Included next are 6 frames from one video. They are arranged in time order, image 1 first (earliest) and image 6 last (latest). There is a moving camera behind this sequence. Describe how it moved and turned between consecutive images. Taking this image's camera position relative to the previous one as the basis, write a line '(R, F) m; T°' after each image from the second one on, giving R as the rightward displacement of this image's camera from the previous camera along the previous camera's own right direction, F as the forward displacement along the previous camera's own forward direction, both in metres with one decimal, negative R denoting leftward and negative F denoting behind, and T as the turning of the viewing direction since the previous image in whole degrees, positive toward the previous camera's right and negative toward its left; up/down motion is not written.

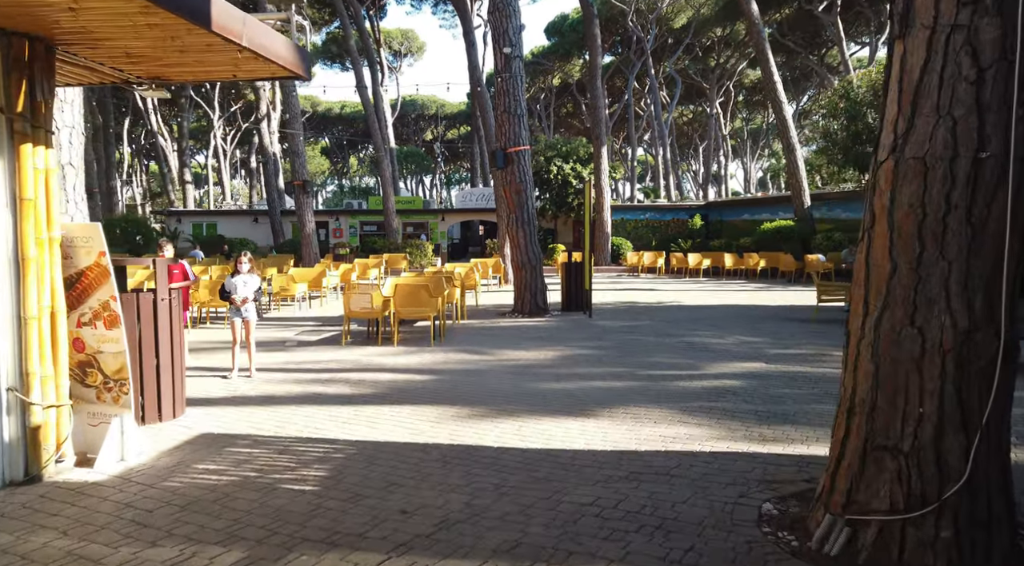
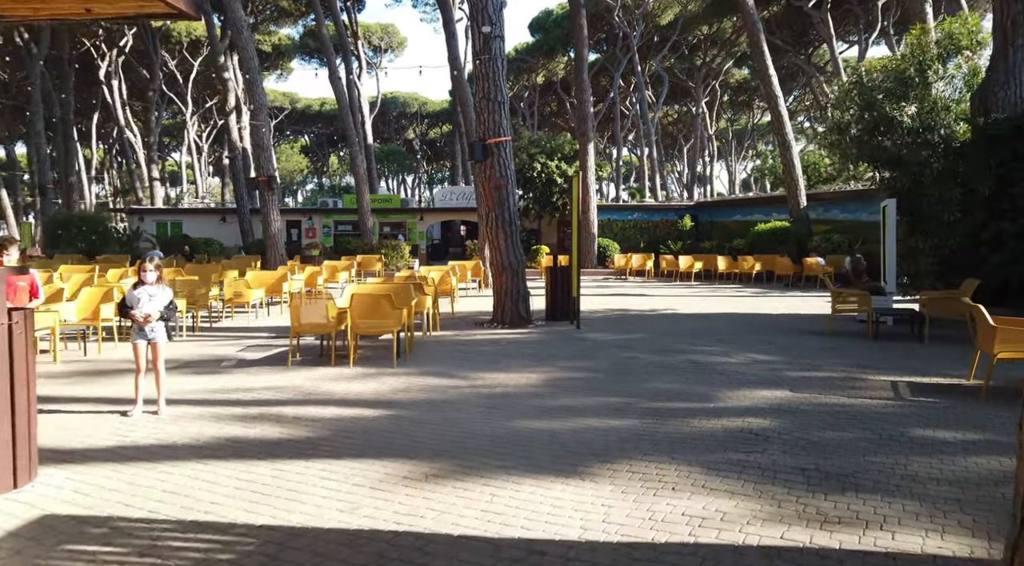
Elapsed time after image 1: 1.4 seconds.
(+0.1, +1.5) m; +1°
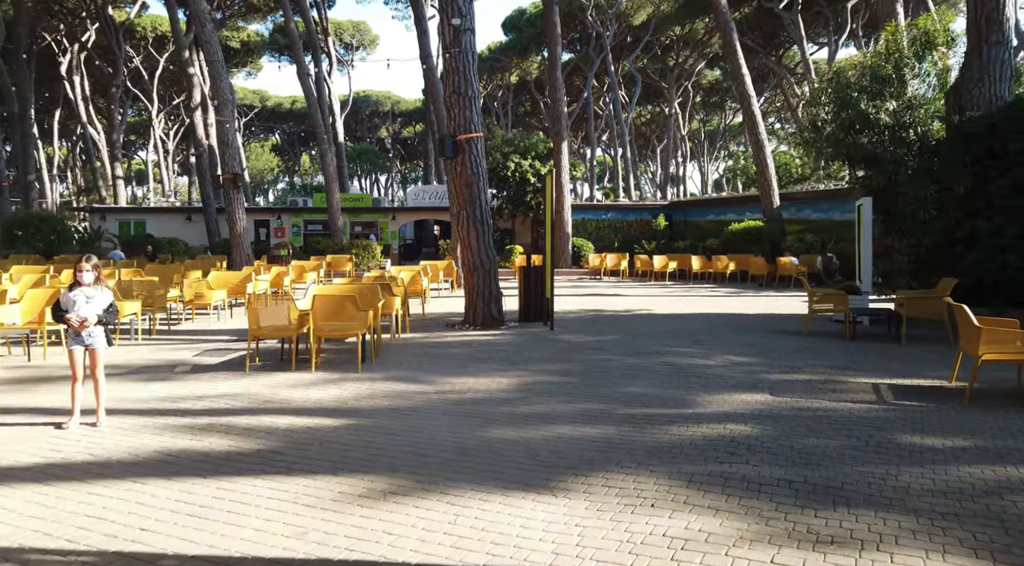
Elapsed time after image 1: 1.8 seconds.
(0.0, +0.4) m; +2°
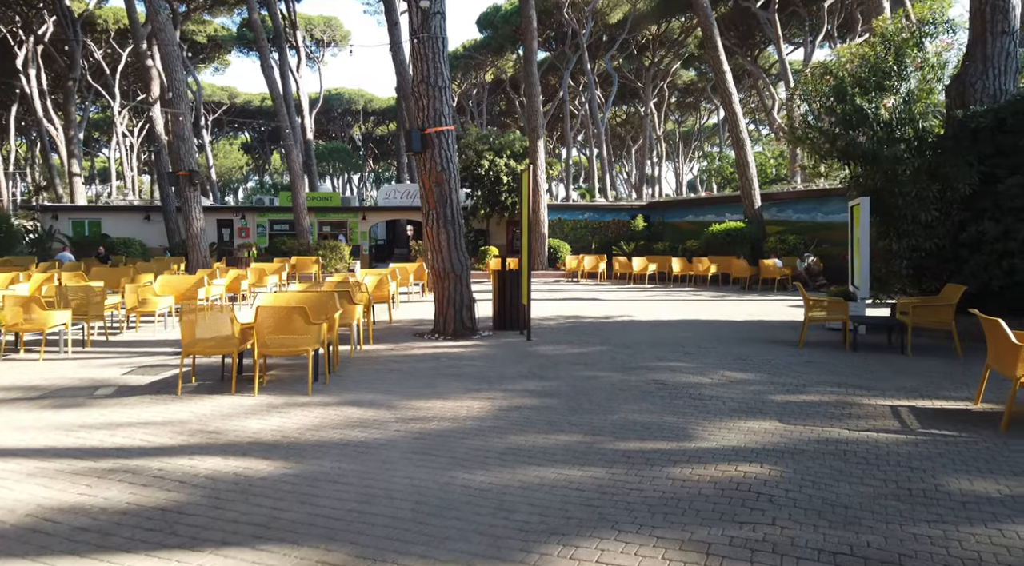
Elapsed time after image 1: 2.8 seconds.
(0.0, +1.0) m; +2°
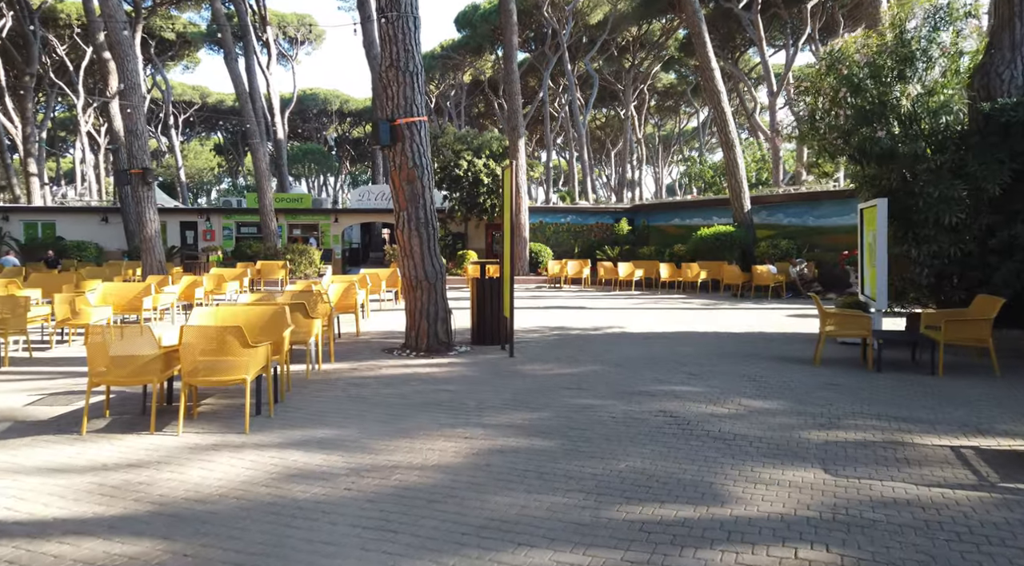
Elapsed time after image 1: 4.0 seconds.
(0.0, +1.3) m; +1°
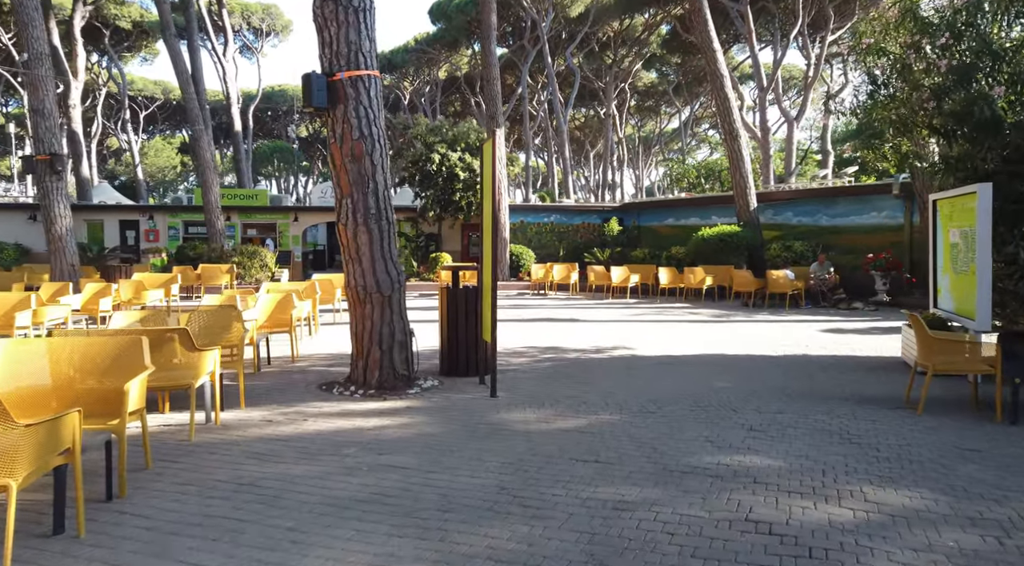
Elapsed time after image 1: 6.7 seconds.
(0.0, +2.8) m; +2°
